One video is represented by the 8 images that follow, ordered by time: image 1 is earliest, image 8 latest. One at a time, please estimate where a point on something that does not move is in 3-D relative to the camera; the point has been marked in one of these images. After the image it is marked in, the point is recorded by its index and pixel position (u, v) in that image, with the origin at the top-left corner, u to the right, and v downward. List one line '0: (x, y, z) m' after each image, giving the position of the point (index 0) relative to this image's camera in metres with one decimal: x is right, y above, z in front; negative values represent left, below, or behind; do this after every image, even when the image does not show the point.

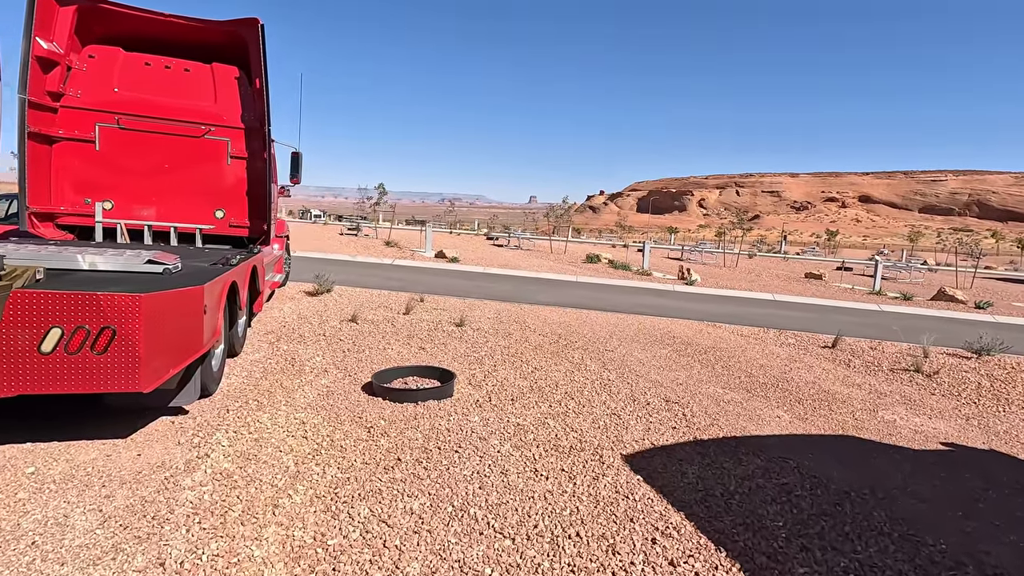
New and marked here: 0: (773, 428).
0: (+2.3, -1.3, +4.8) m
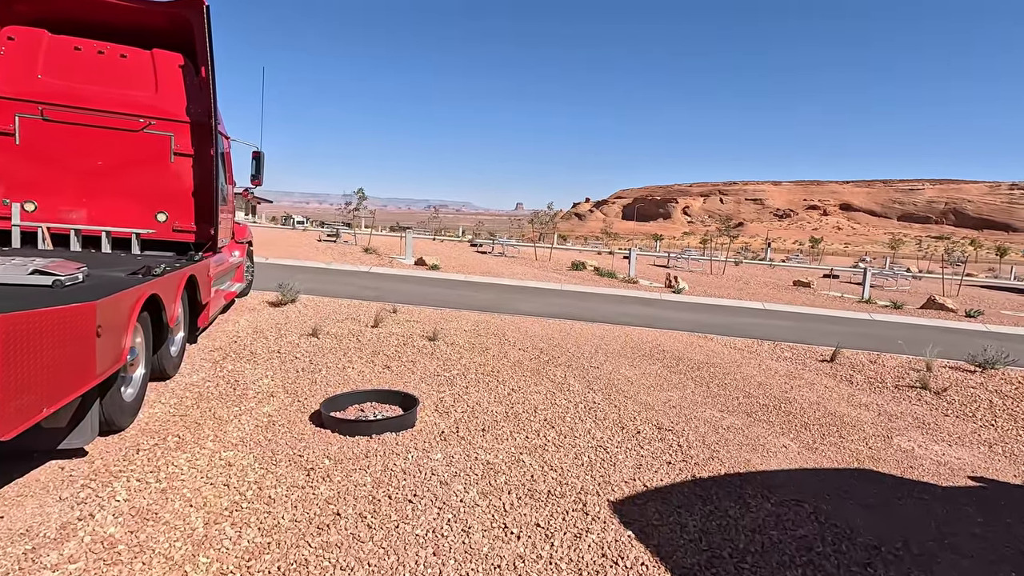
0: (+2.1, -1.4, +4.2) m
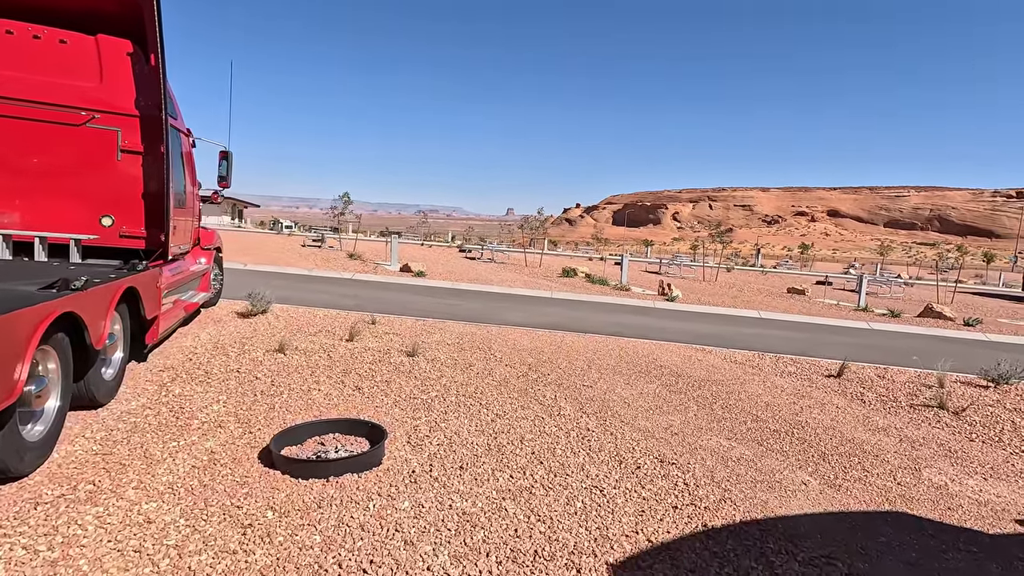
0: (+2.0, -1.5, +3.7) m
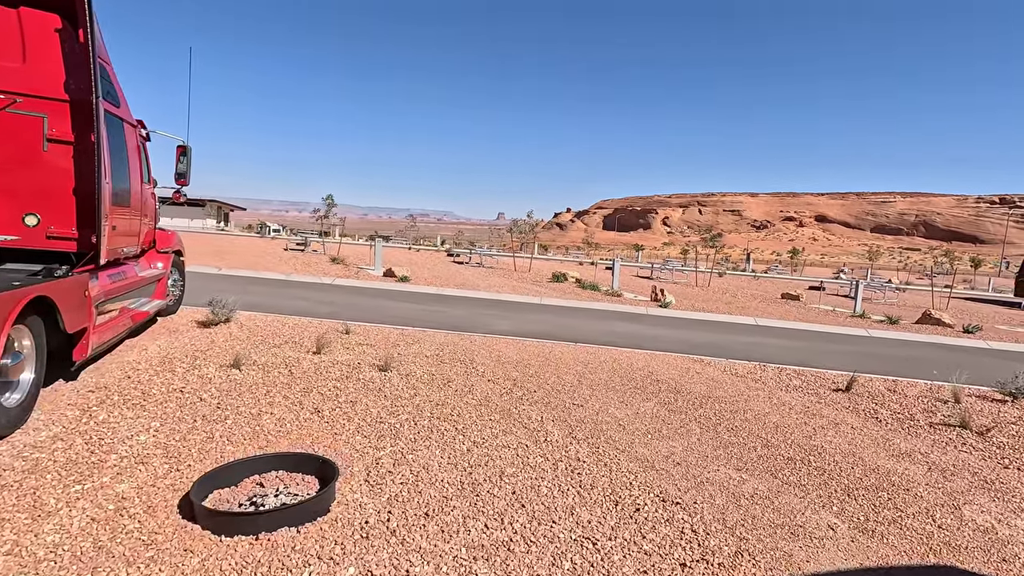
0: (+1.8, -1.5, +3.1) m
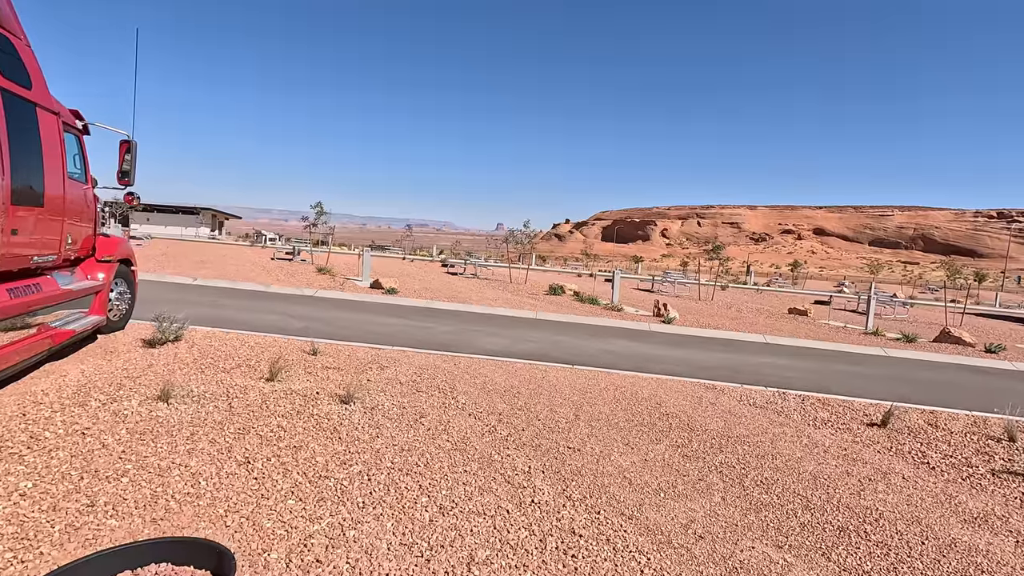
0: (+1.7, -1.7, +2.2) m
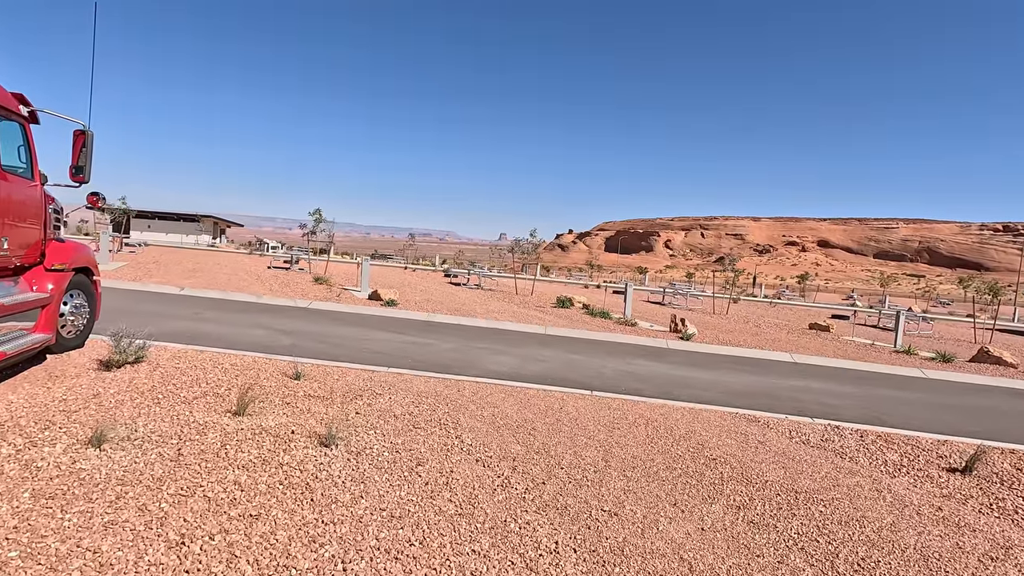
0: (+1.8, -1.8, +1.2) m
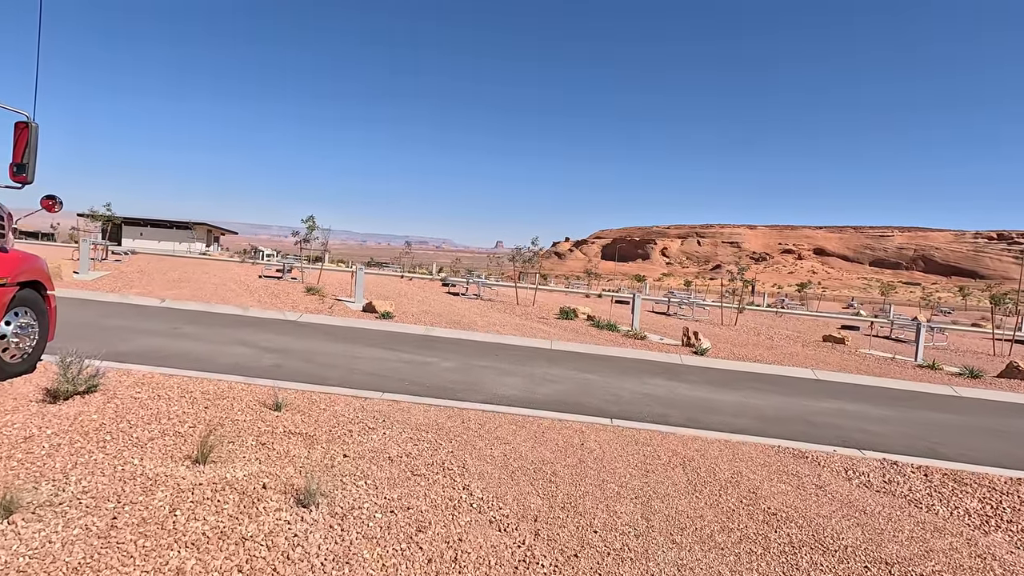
0: (+2.0, -1.9, +0.4) m
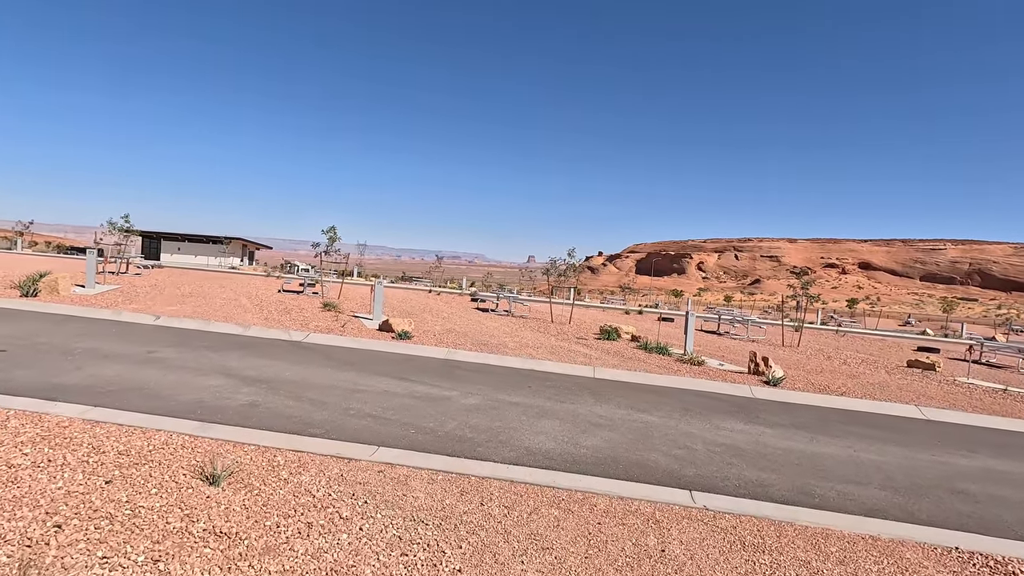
0: (+2.0, -1.9, -1.6) m
